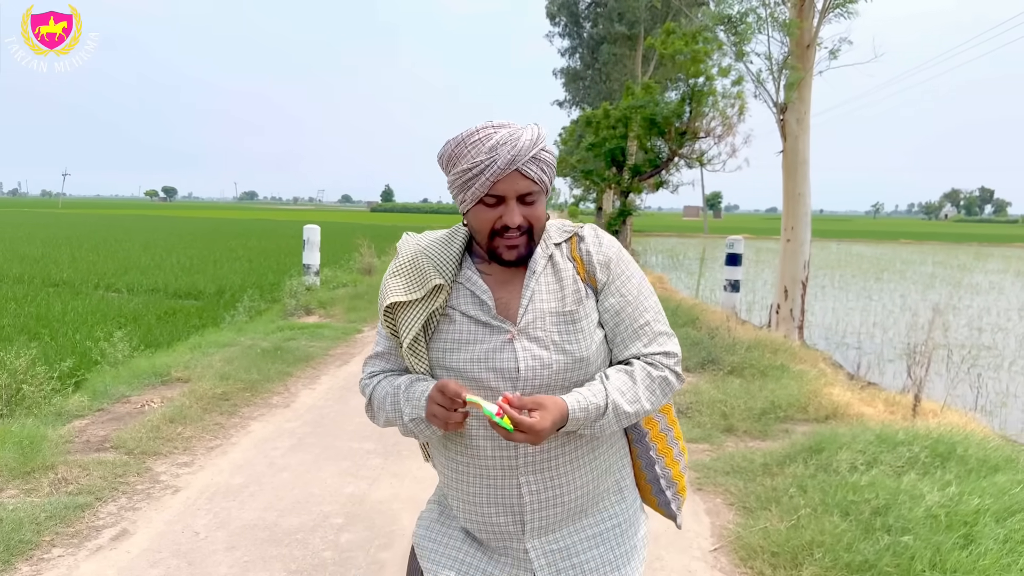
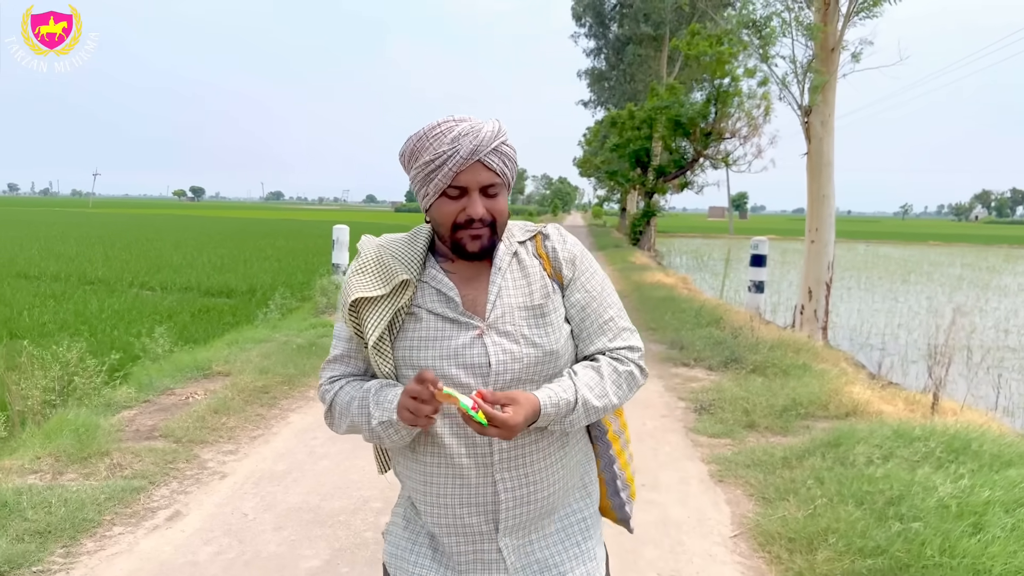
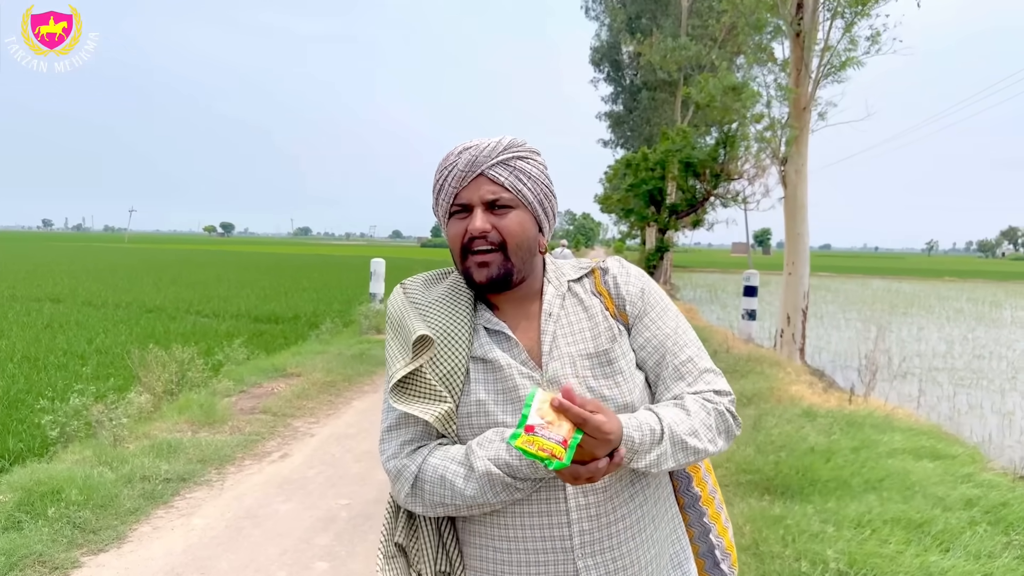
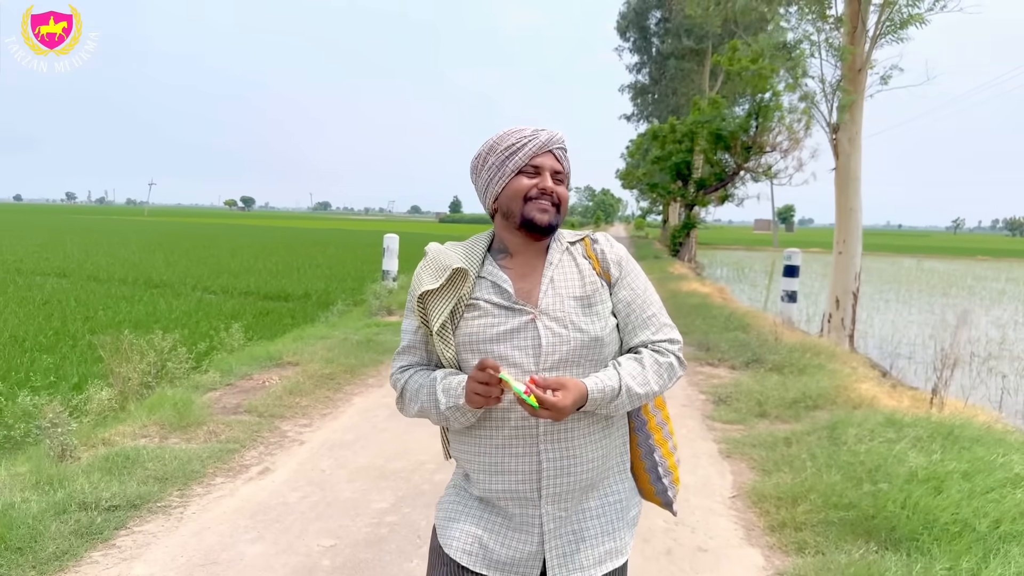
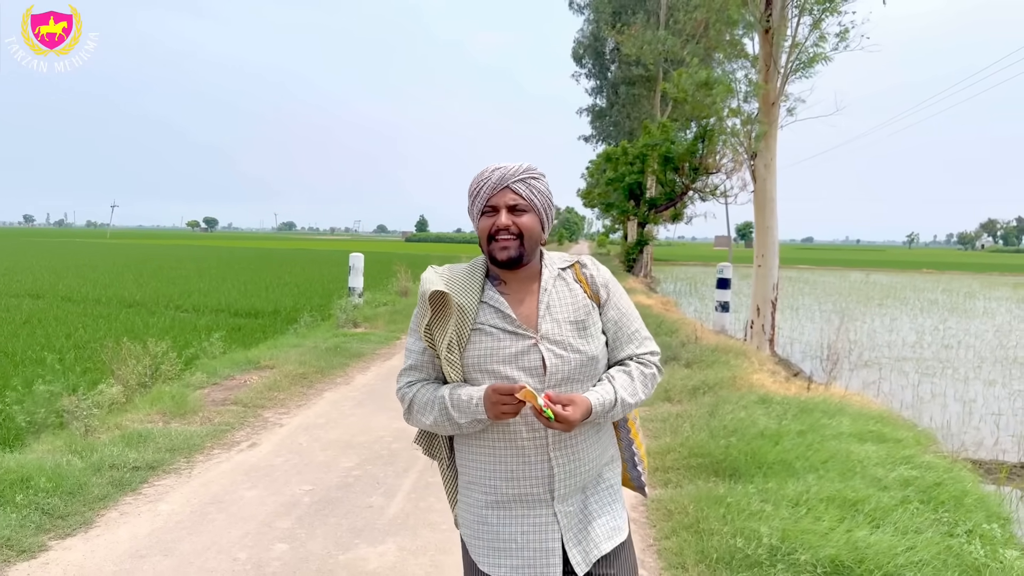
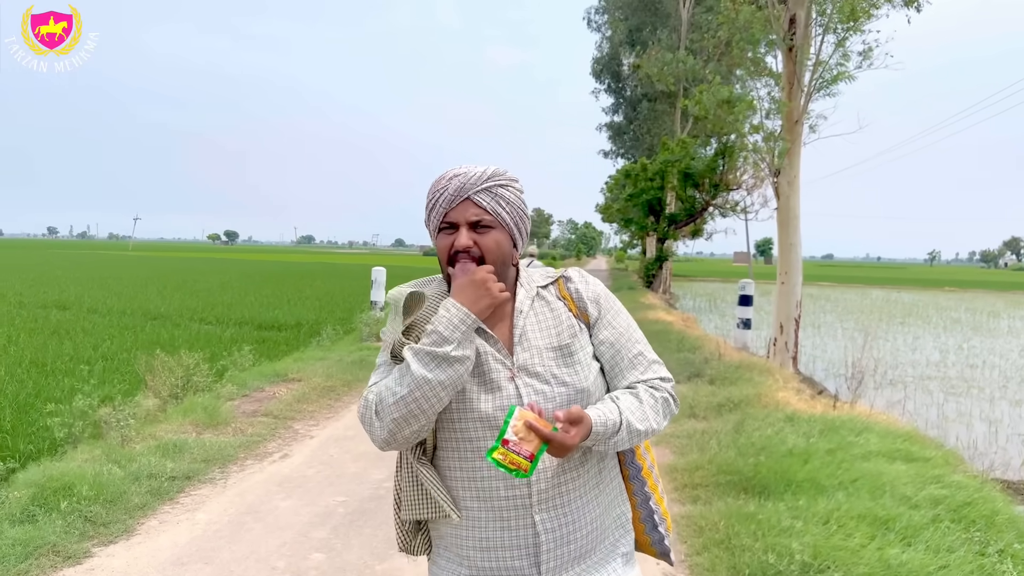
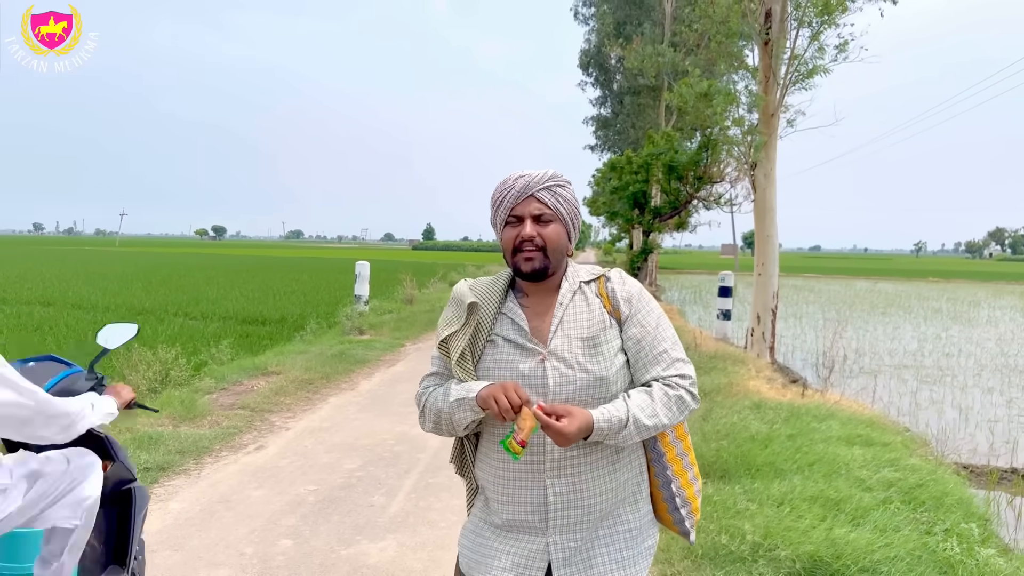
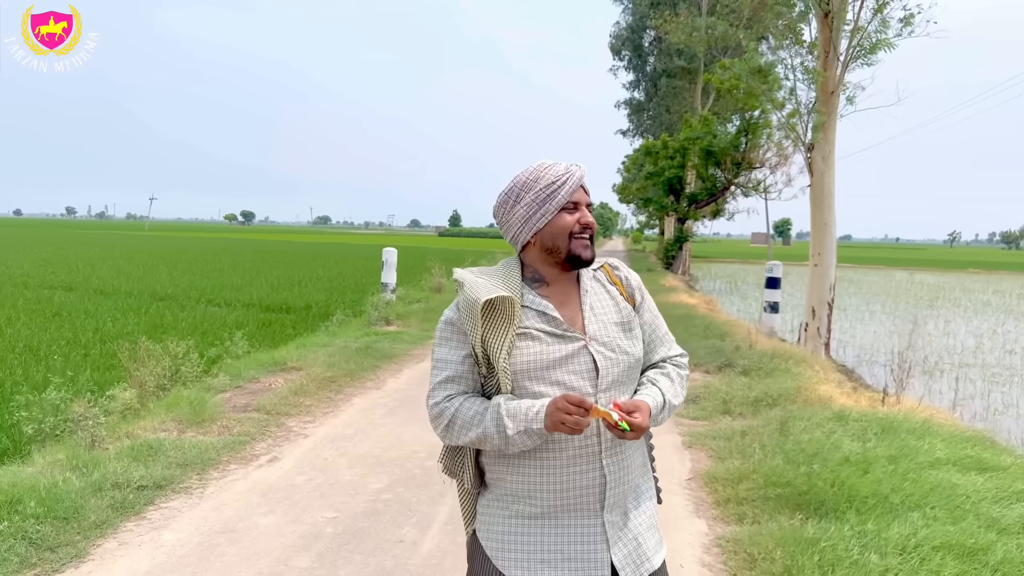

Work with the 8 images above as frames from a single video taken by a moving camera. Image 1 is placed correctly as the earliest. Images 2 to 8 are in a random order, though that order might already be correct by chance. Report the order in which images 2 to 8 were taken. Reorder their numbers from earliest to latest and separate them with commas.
2, 4, 8, 5, 7, 6, 3
